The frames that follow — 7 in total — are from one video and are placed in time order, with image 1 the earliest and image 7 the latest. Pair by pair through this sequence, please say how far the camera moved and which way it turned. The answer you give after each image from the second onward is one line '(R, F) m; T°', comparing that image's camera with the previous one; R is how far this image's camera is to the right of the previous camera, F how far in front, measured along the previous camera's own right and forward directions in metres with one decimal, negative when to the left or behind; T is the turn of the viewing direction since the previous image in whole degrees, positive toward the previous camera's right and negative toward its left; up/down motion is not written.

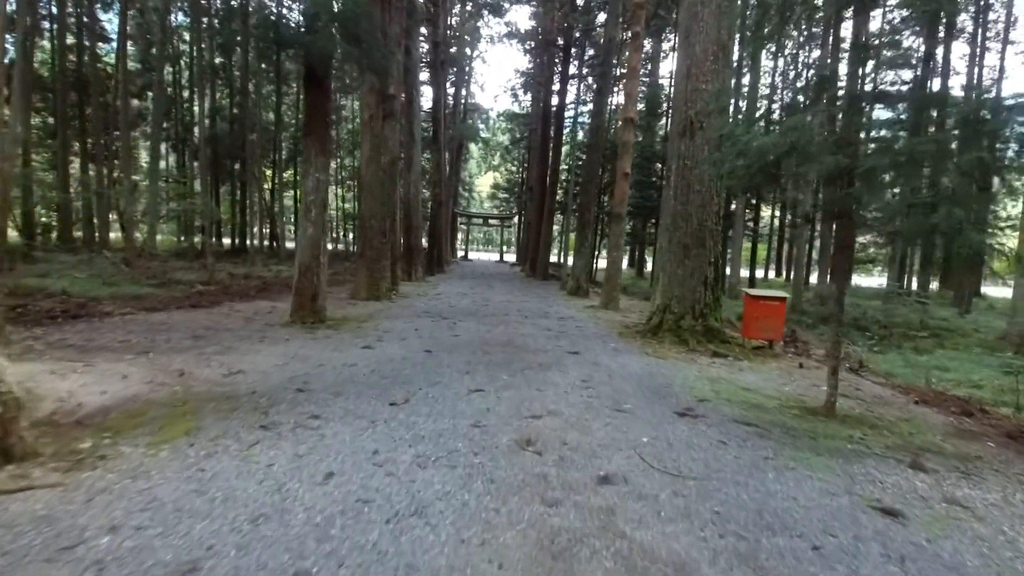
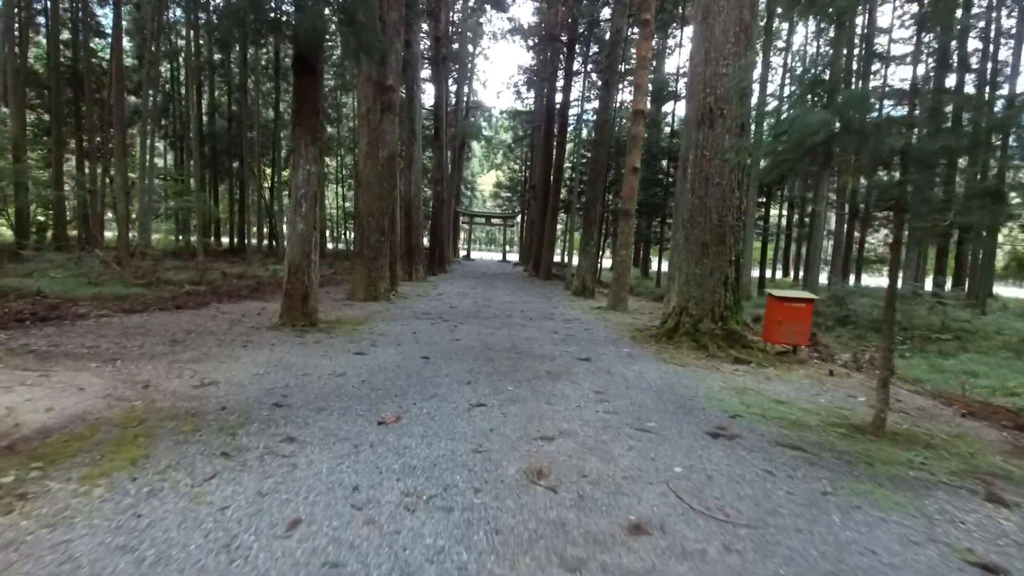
(0.0, +0.7) m; 0°
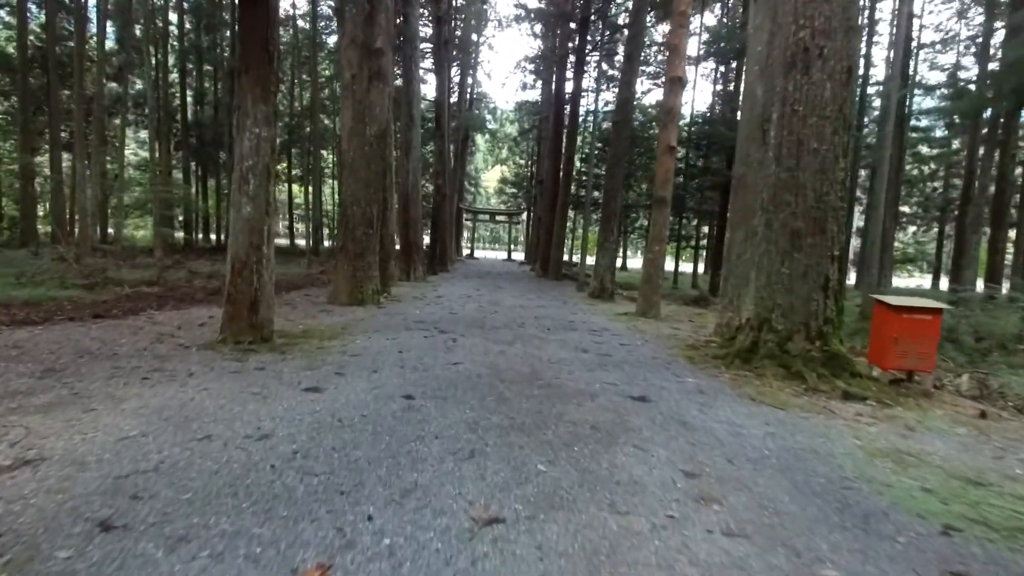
(-0.2, +2.5) m; 0°
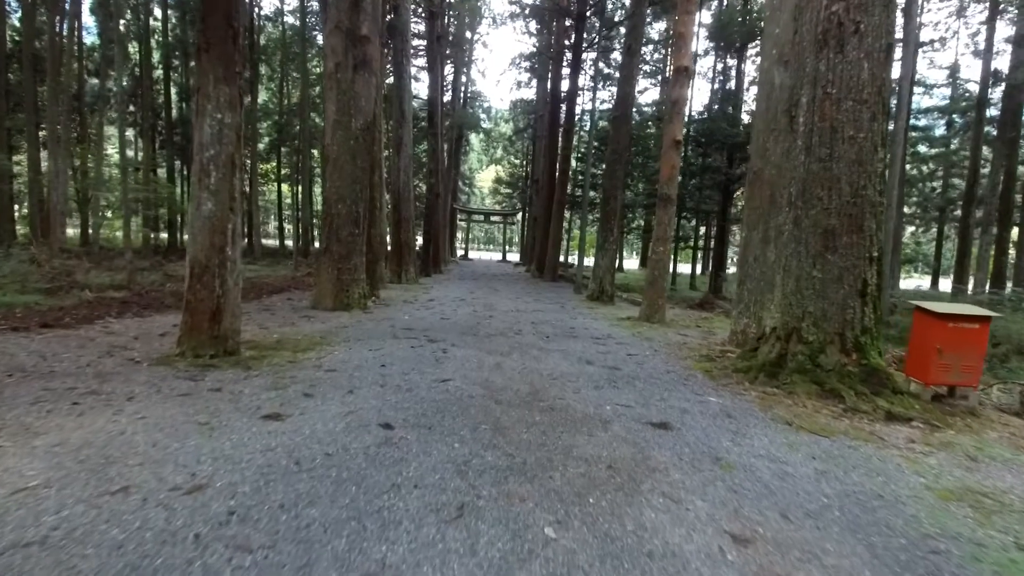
(0.0, +0.8) m; +1°
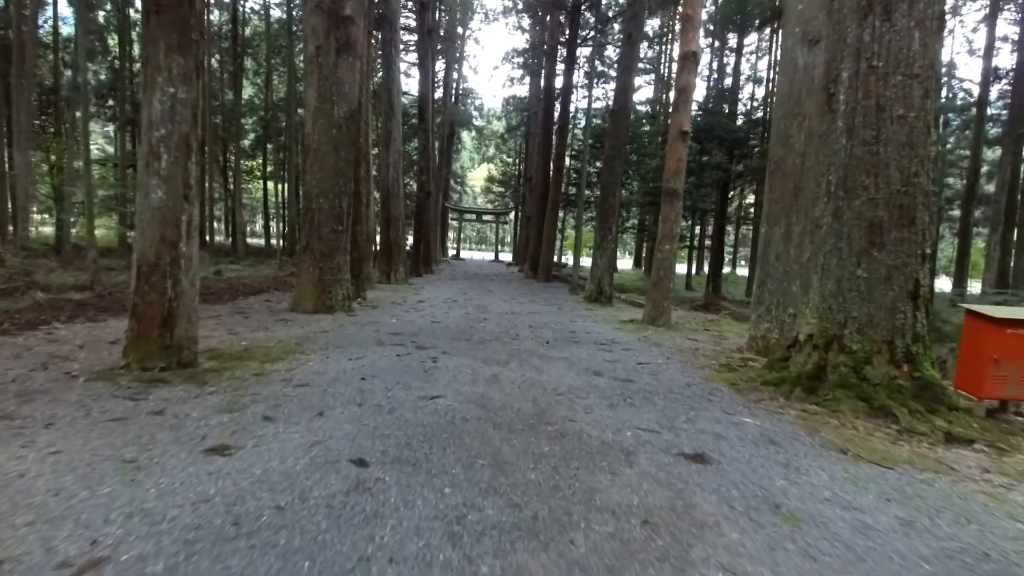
(-0.1, +0.8) m; +1°
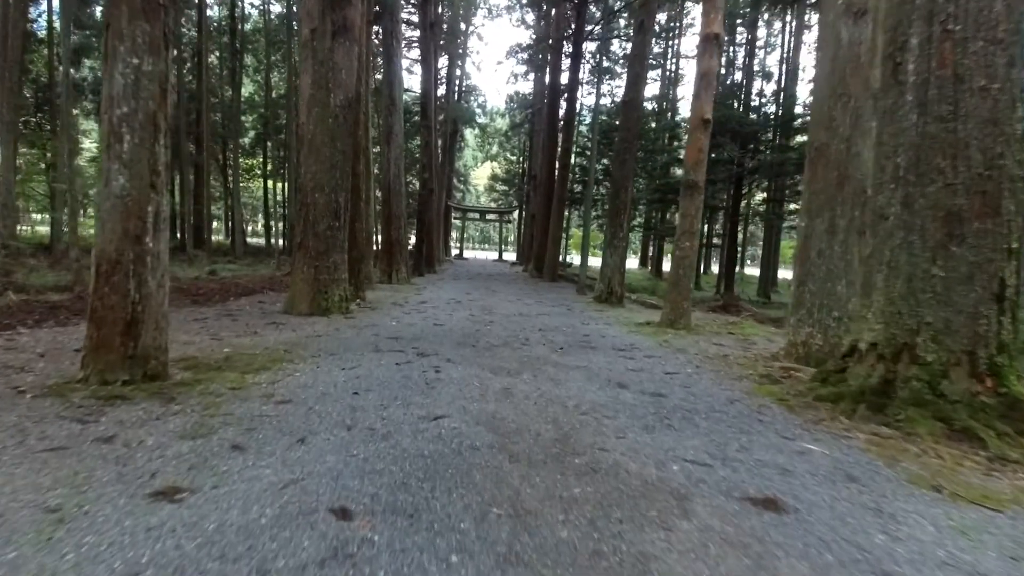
(-0.1, +0.7) m; 0°
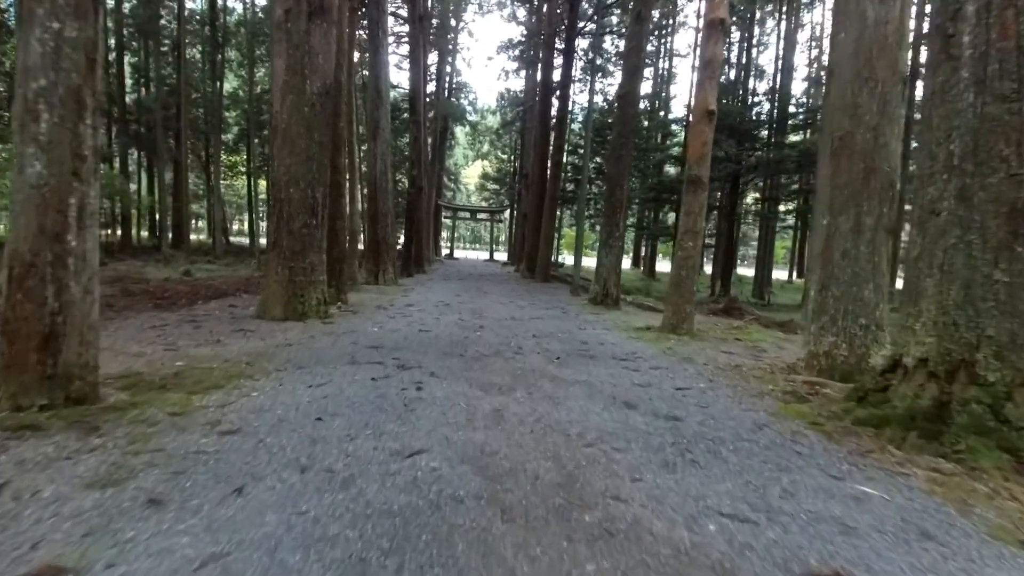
(0.0, +0.7) m; +1°
